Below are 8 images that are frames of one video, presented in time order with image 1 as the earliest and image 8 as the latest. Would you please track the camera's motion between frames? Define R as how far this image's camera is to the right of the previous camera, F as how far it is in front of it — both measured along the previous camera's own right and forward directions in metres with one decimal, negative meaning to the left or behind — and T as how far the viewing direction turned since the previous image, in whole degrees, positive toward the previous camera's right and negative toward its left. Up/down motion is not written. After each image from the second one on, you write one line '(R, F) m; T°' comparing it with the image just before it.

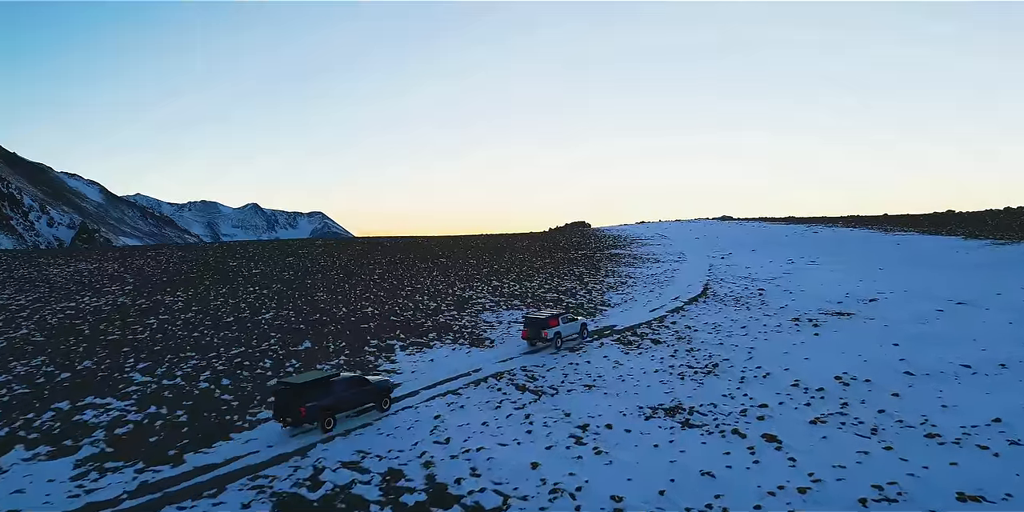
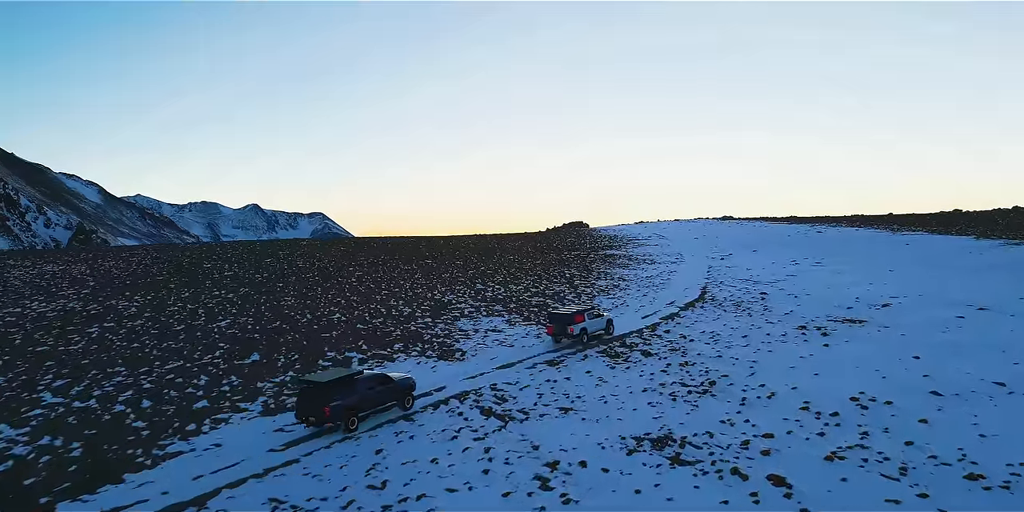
(+0.7, +2.5) m; 0°
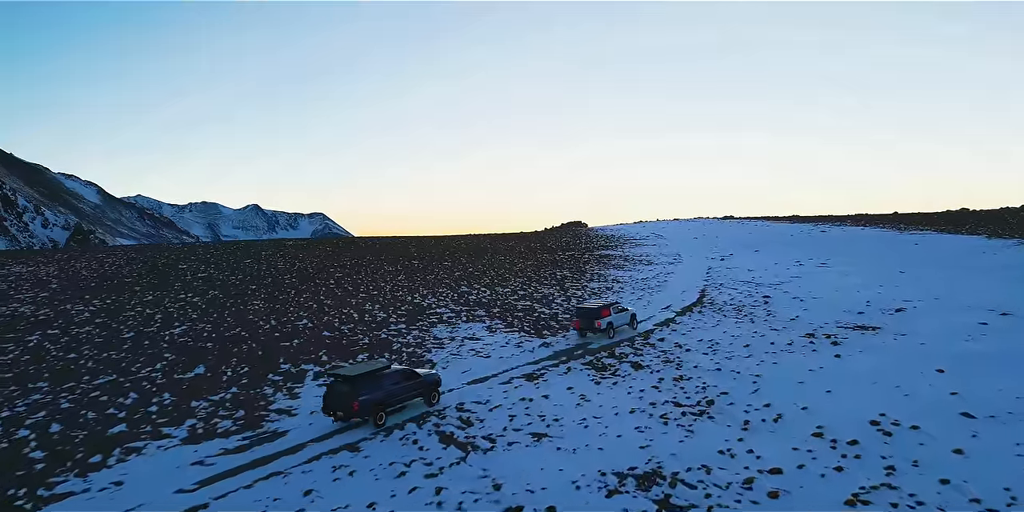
(+0.6, +2.1) m; 0°
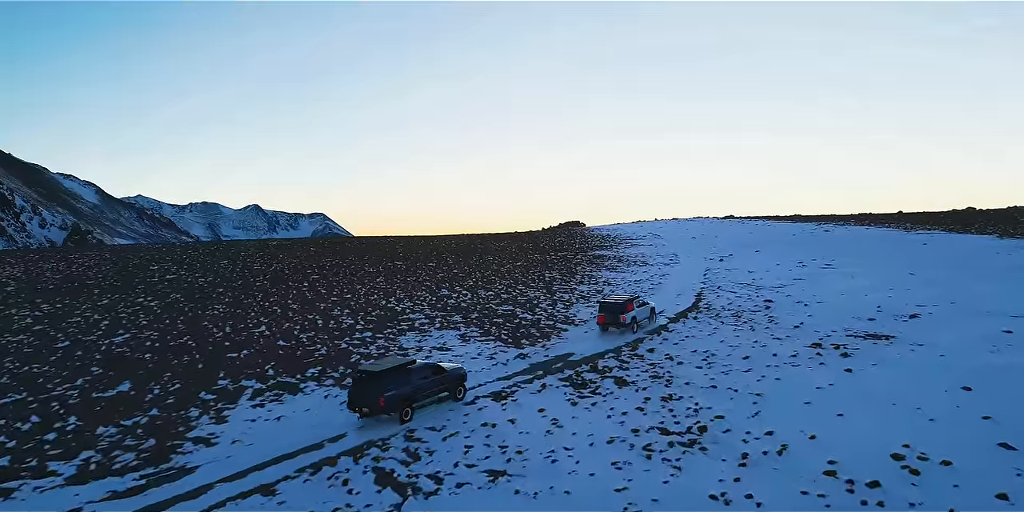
(+0.7, +2.2) m; 0°
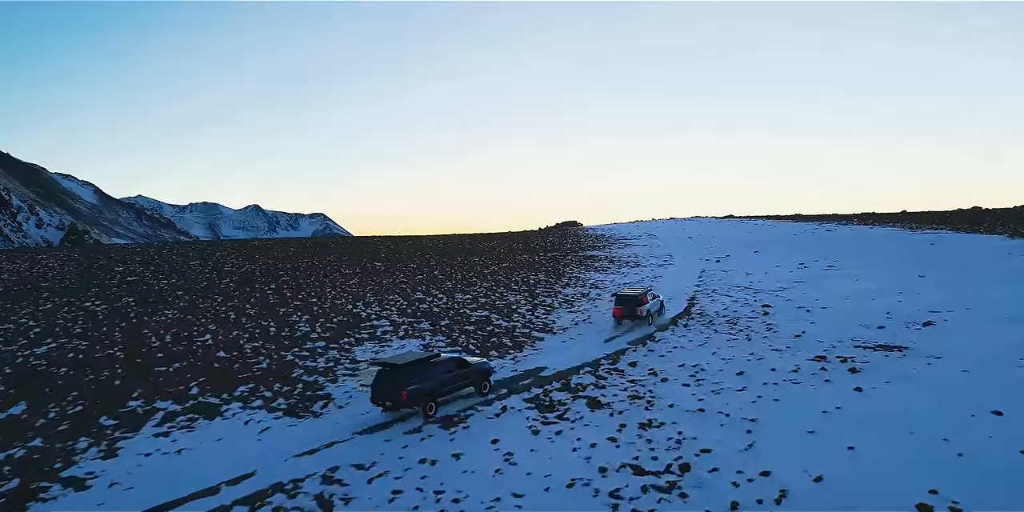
(+0.8, +2.2) m; 0°
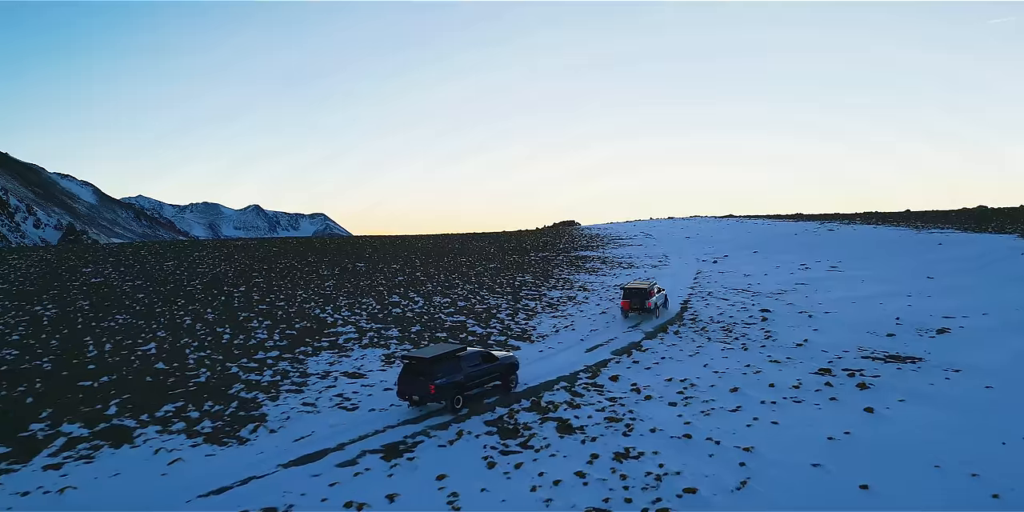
(+0.7, +1.8) m; 0°
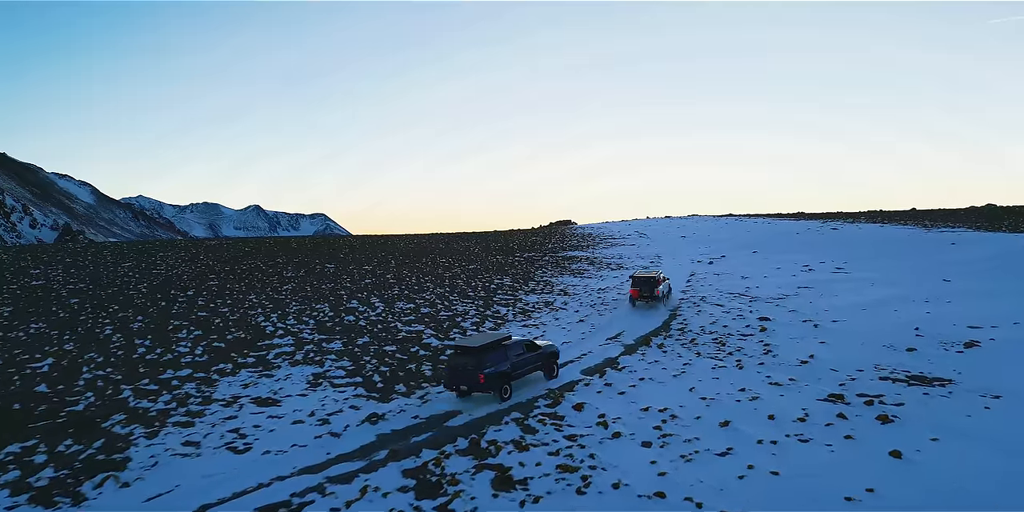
(+0.9, +2.7) m; 0°
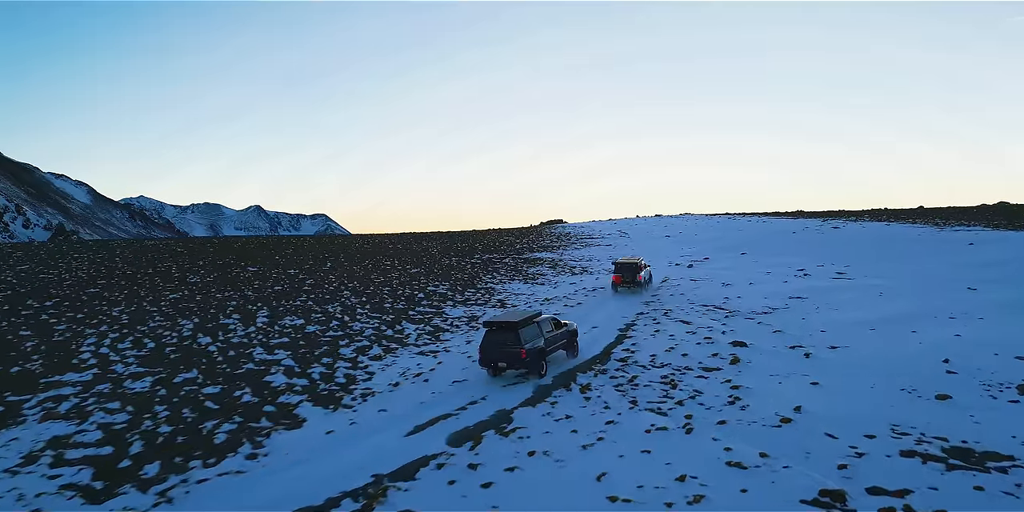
(+2.2, +5.0) m; 0°
